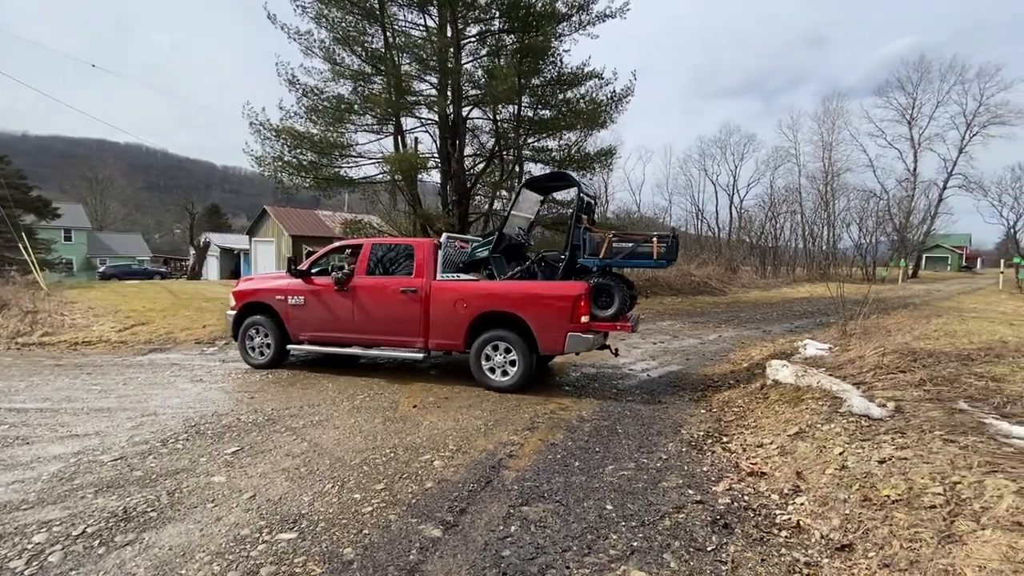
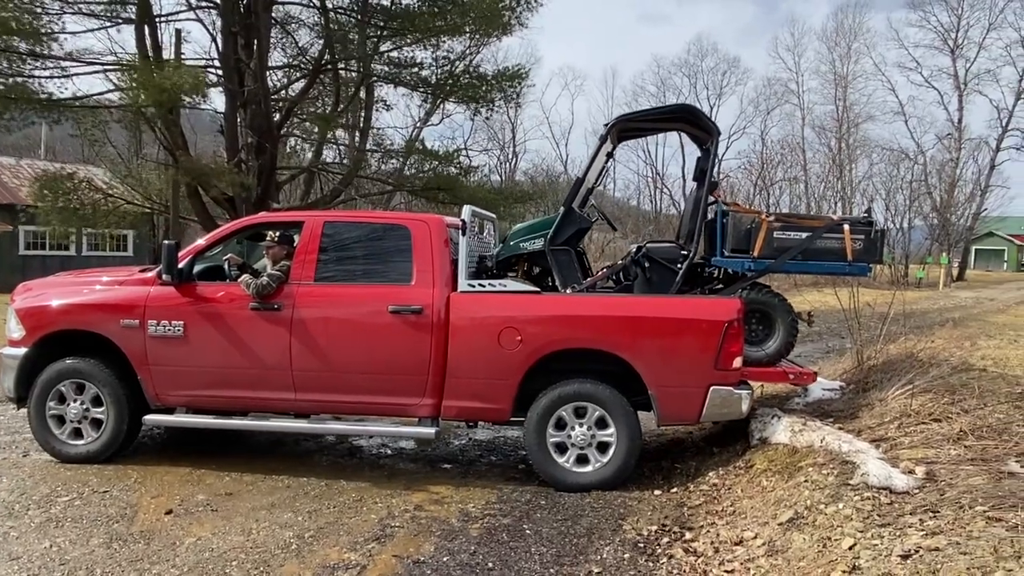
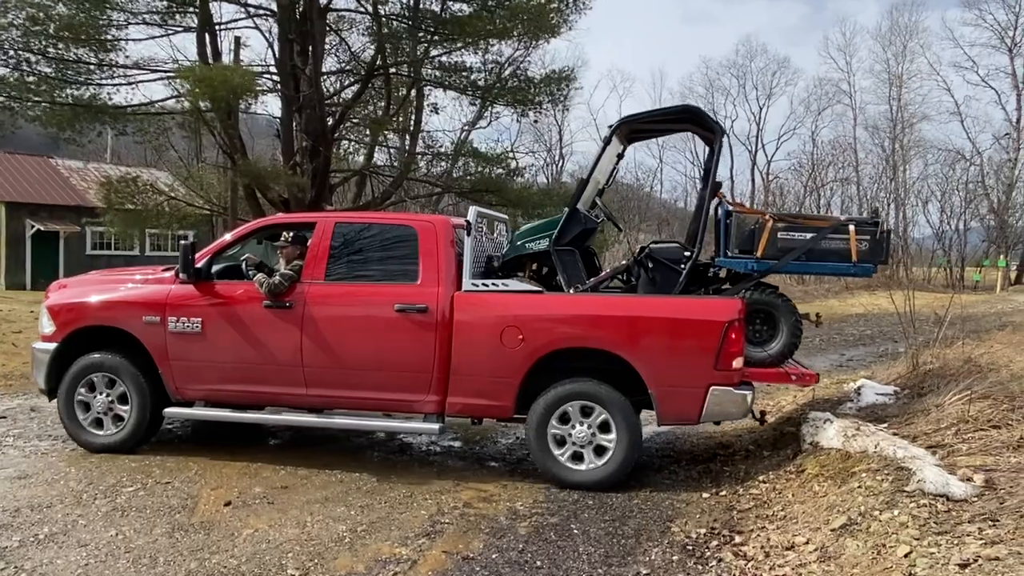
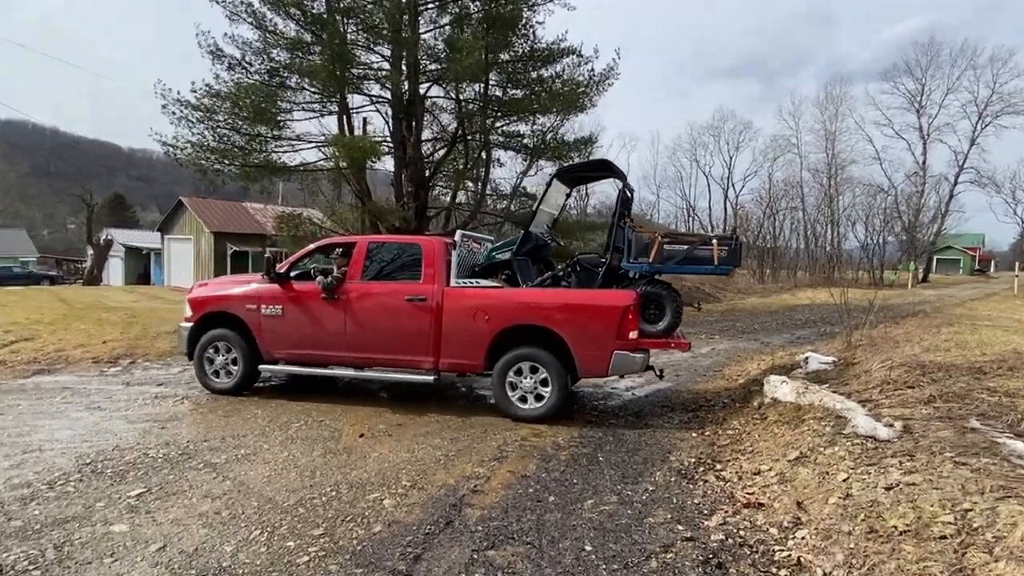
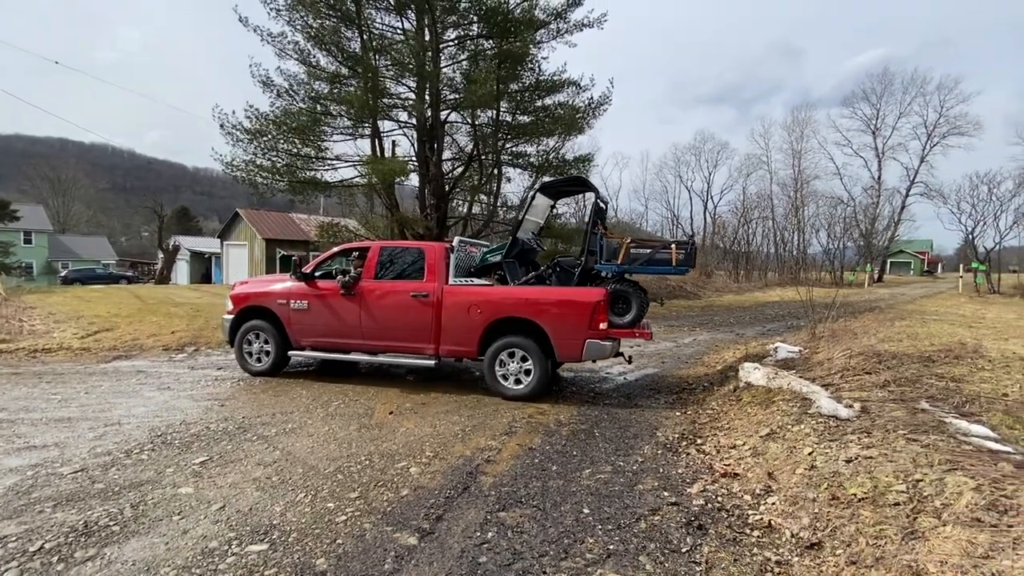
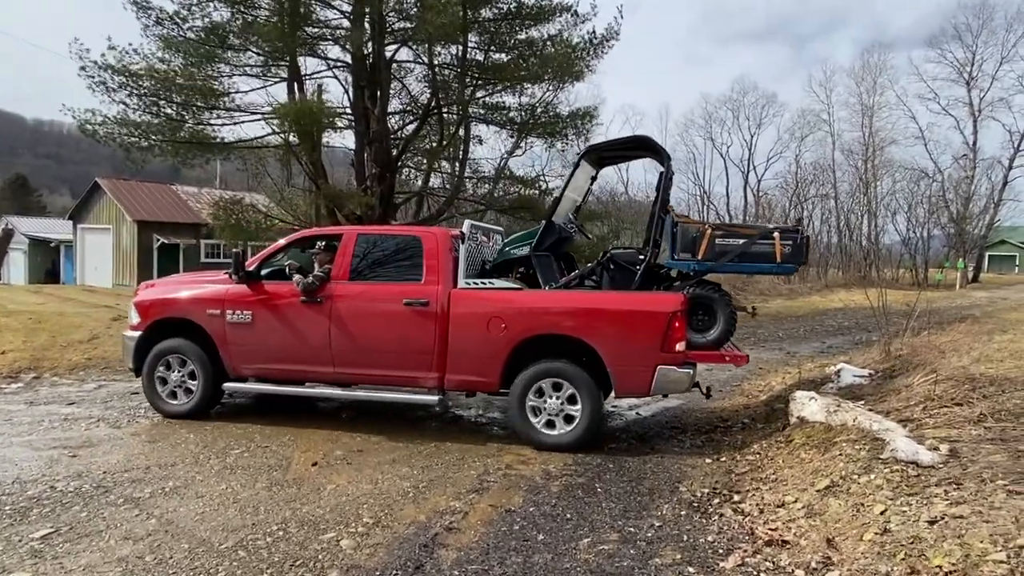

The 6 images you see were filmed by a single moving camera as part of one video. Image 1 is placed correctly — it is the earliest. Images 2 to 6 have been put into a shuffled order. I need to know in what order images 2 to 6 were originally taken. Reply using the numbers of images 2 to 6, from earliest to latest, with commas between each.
5, 4, 6, 3, 2
